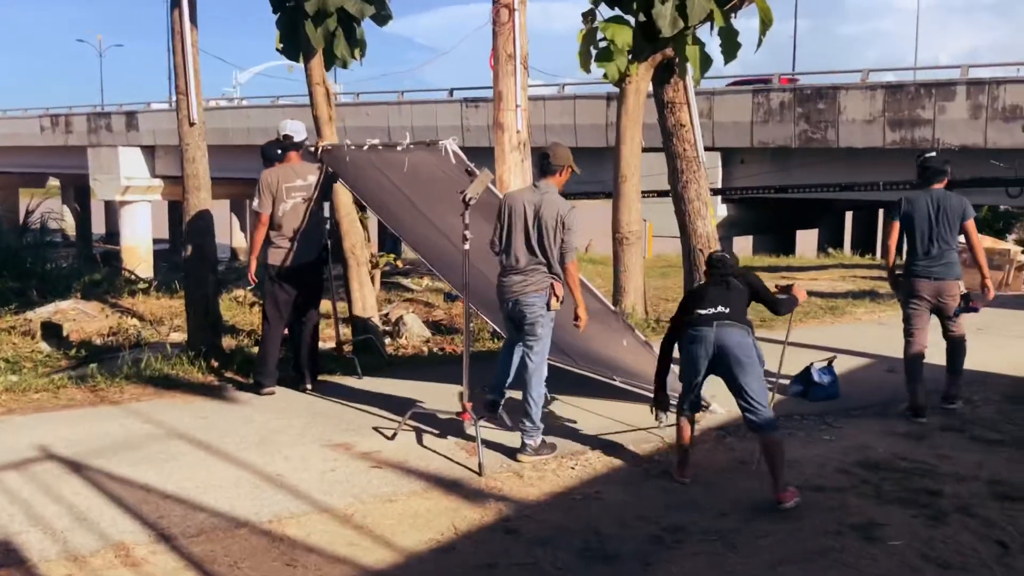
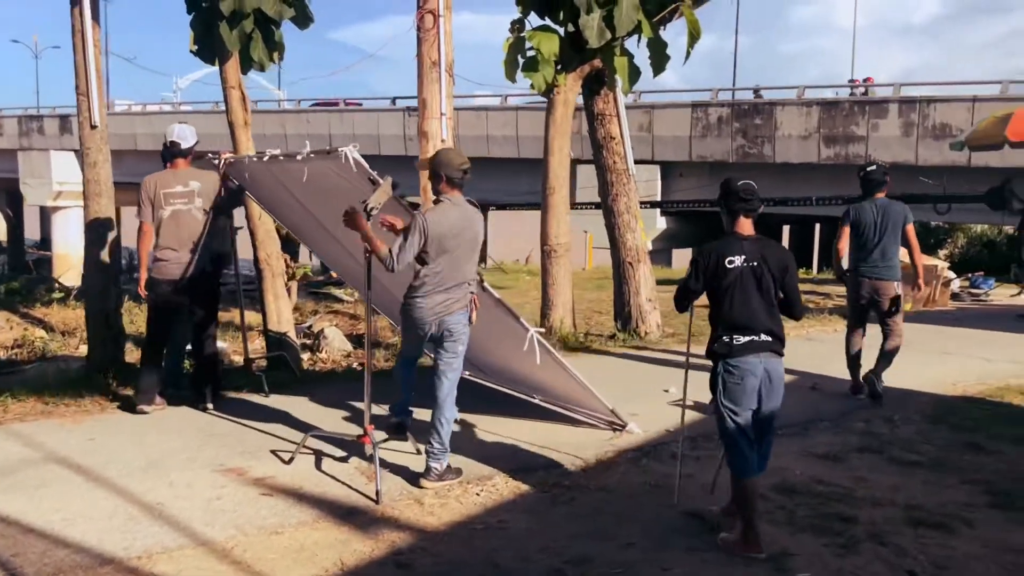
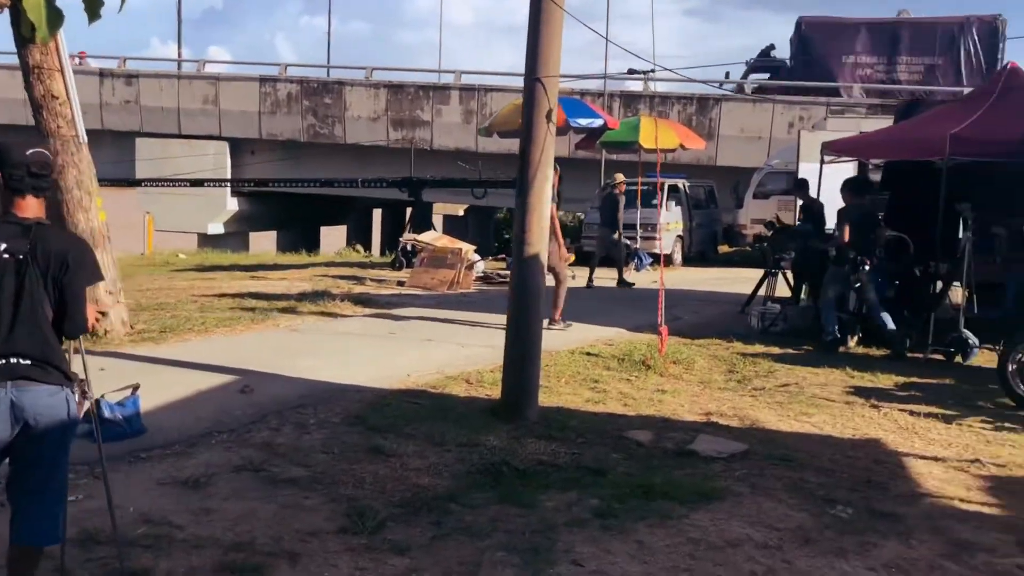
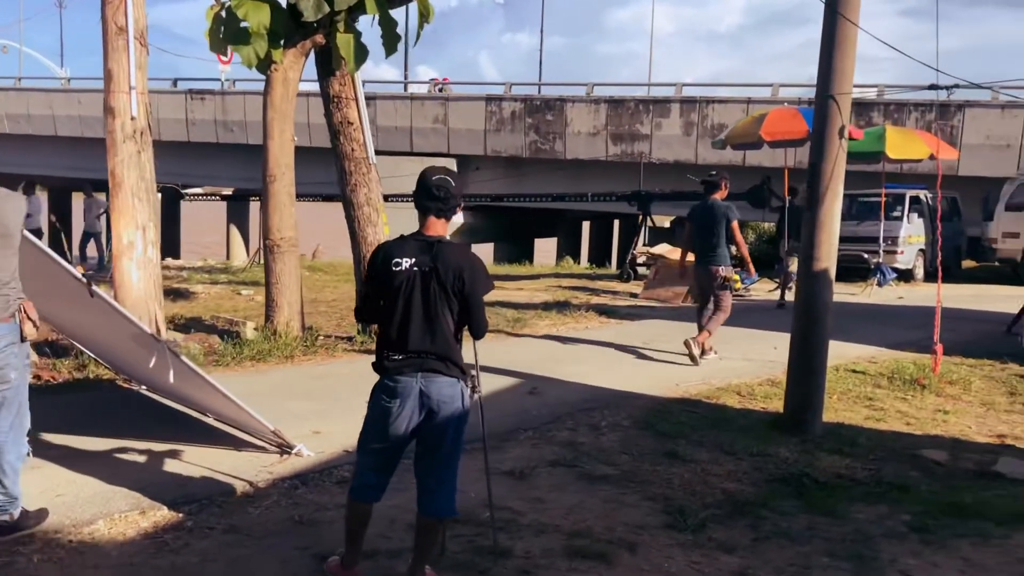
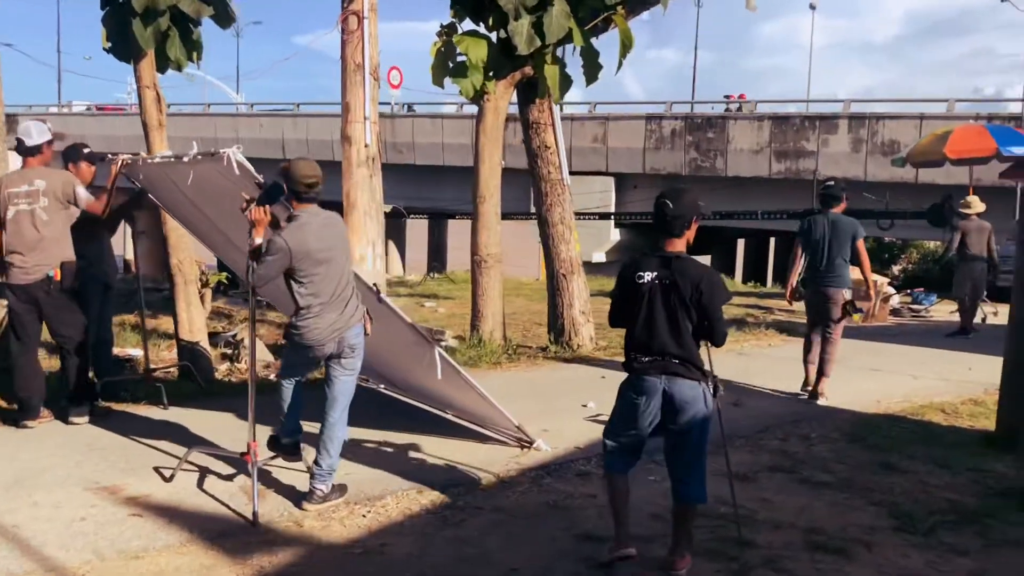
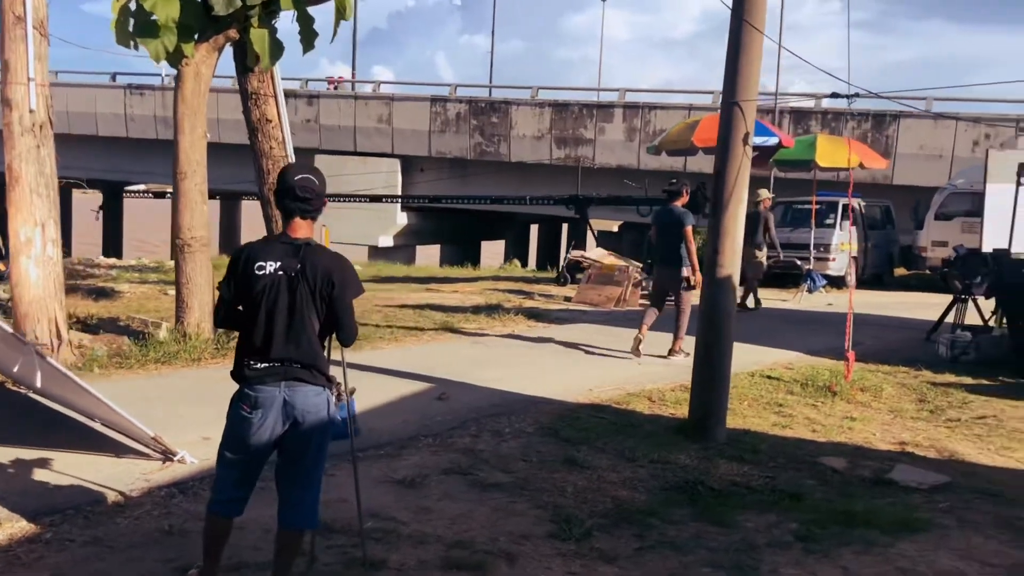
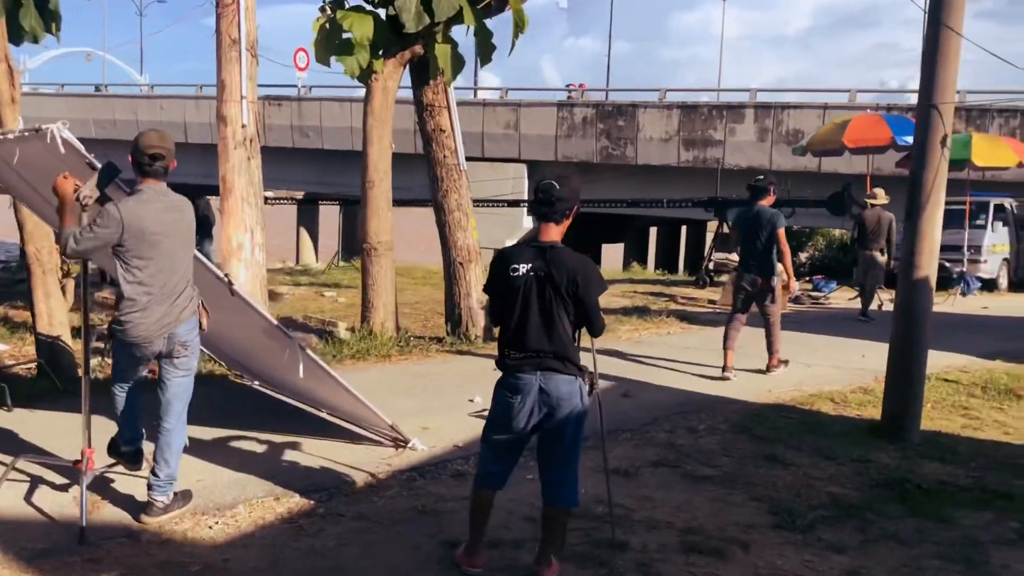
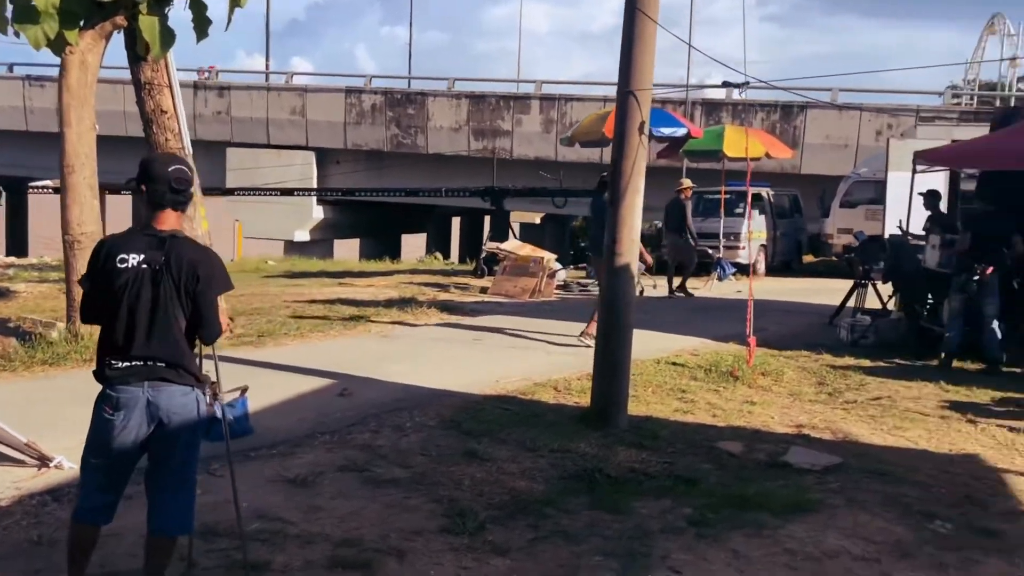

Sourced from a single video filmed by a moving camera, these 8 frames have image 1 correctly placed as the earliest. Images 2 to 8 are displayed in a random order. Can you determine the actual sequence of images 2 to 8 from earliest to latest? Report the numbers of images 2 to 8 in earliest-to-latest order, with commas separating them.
2, 5, 7, 4, 6, 8, 3
